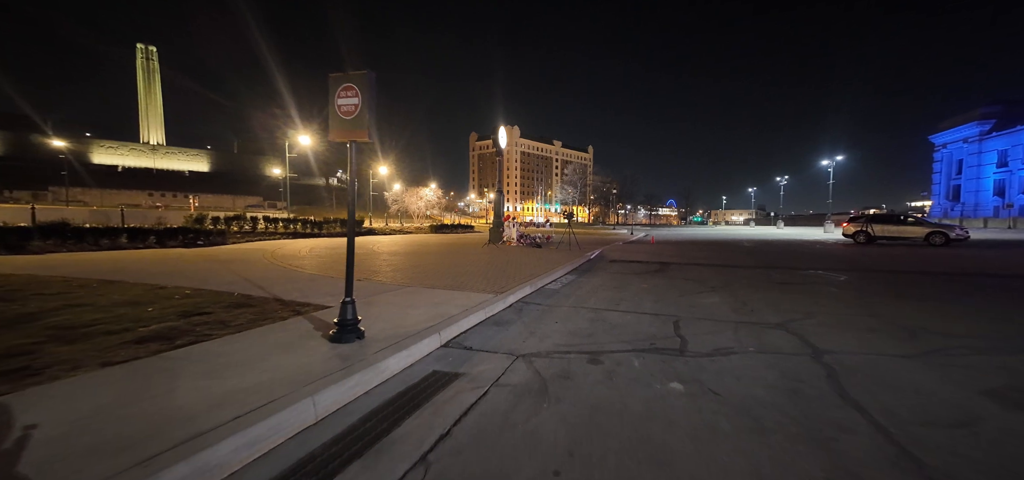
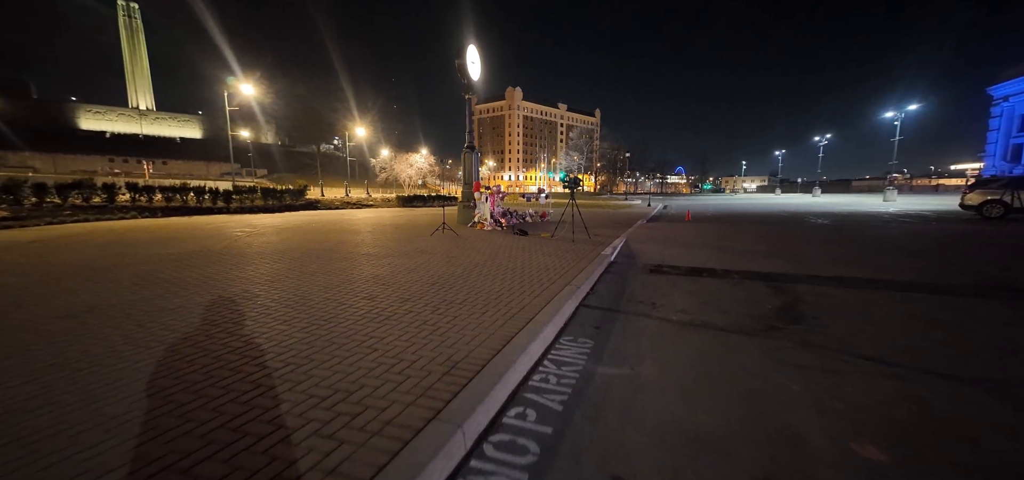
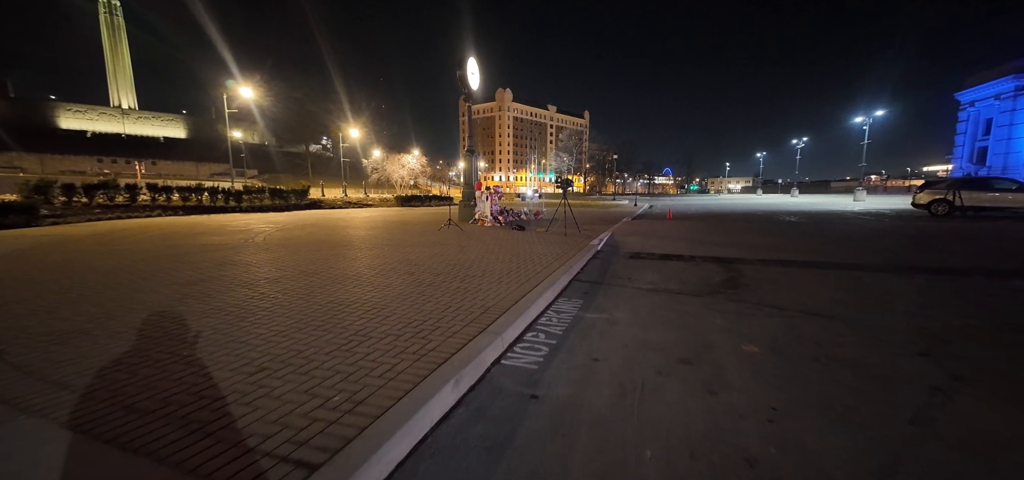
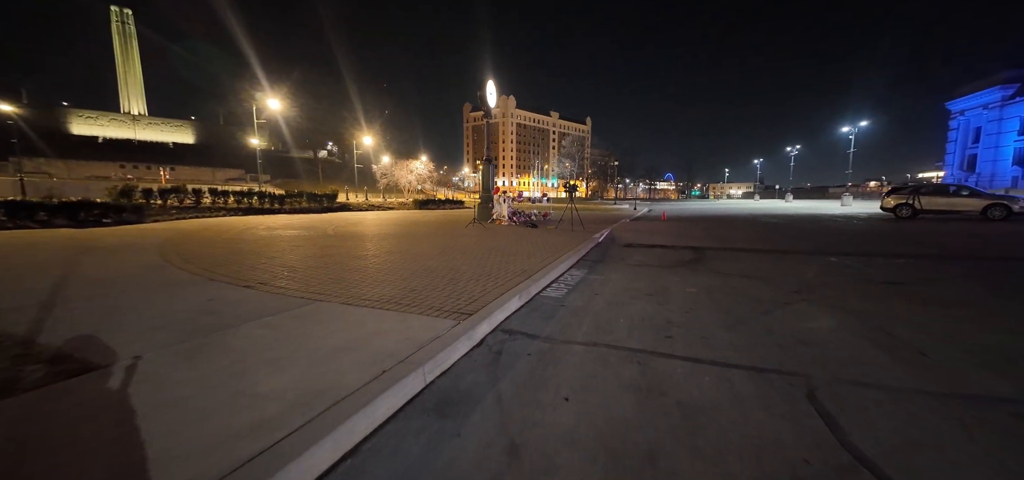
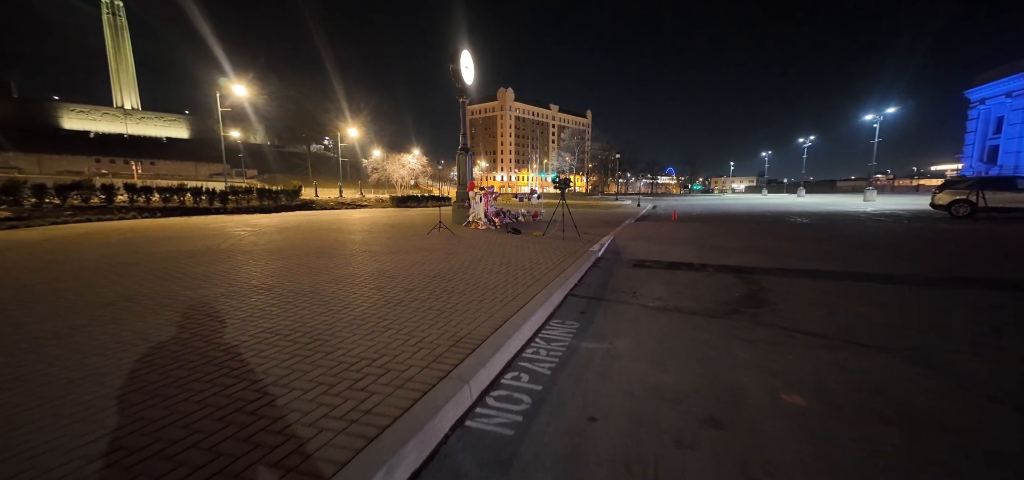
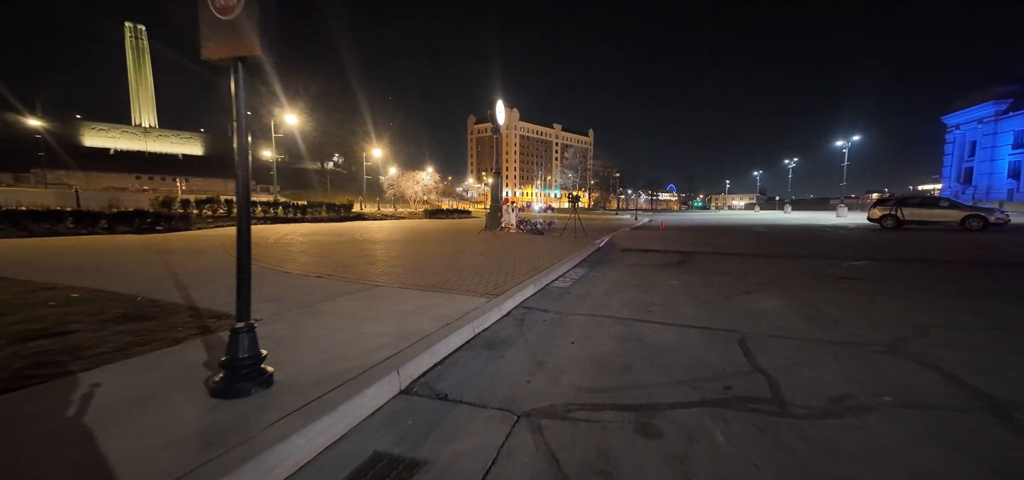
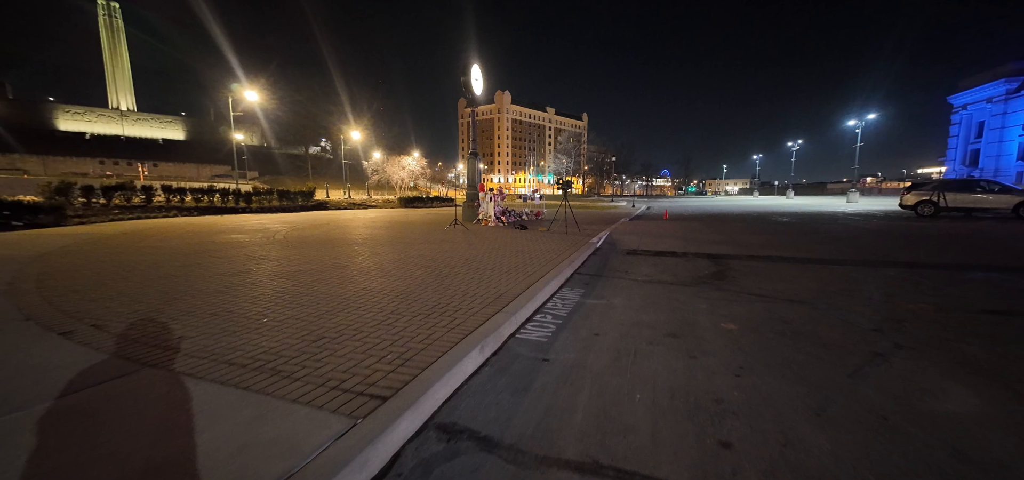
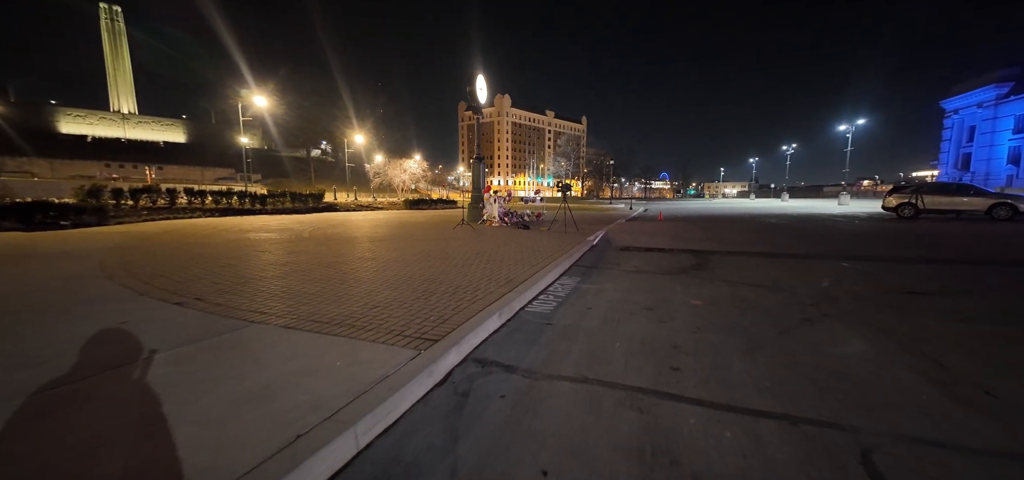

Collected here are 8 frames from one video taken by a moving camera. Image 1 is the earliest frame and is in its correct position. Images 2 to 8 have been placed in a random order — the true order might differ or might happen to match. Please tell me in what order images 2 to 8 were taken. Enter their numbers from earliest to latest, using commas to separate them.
6, 4, 8, 7, 3, 5, 2
